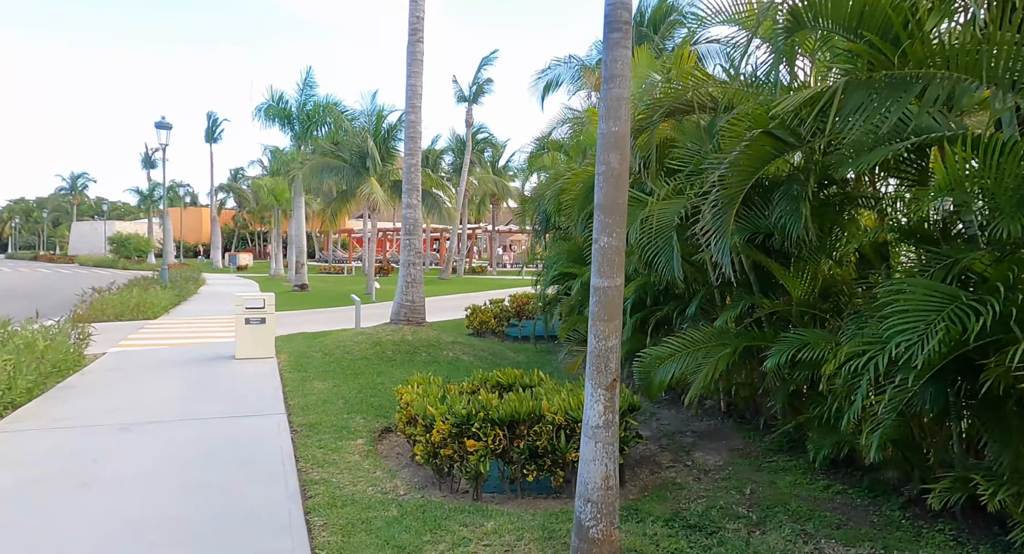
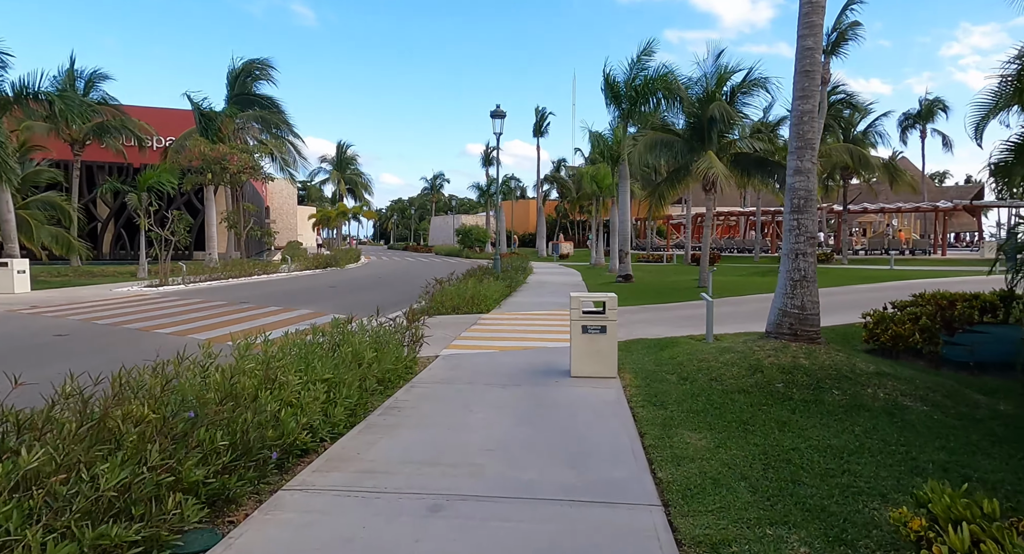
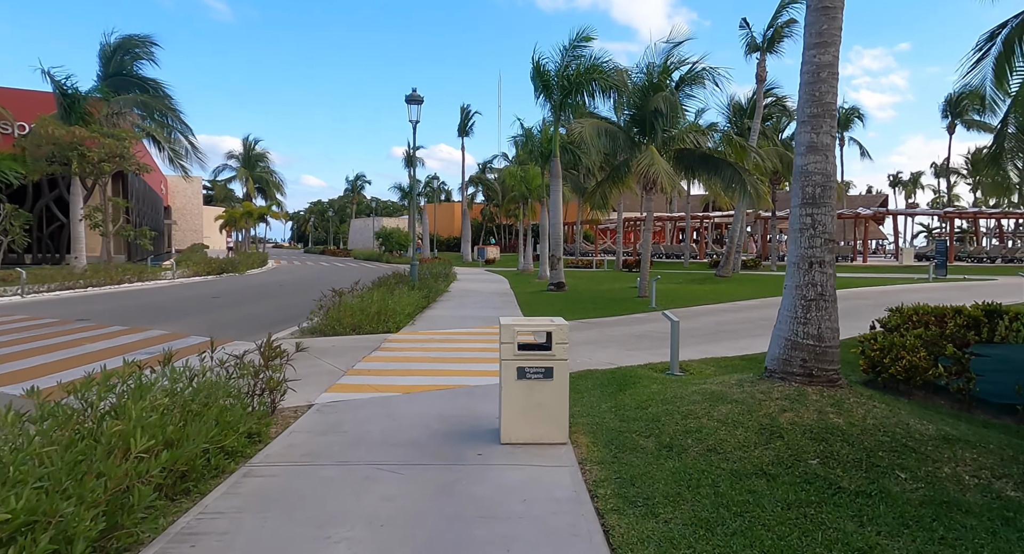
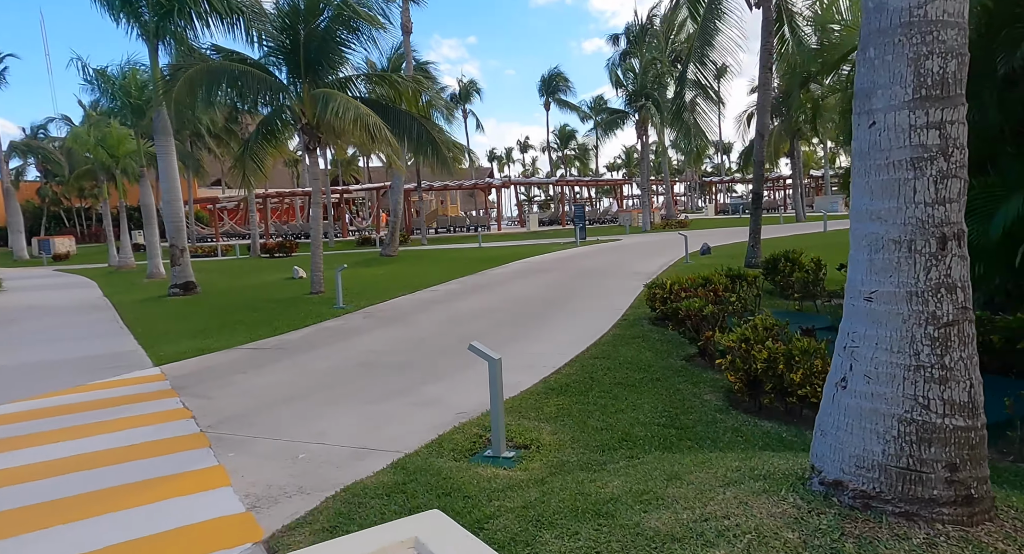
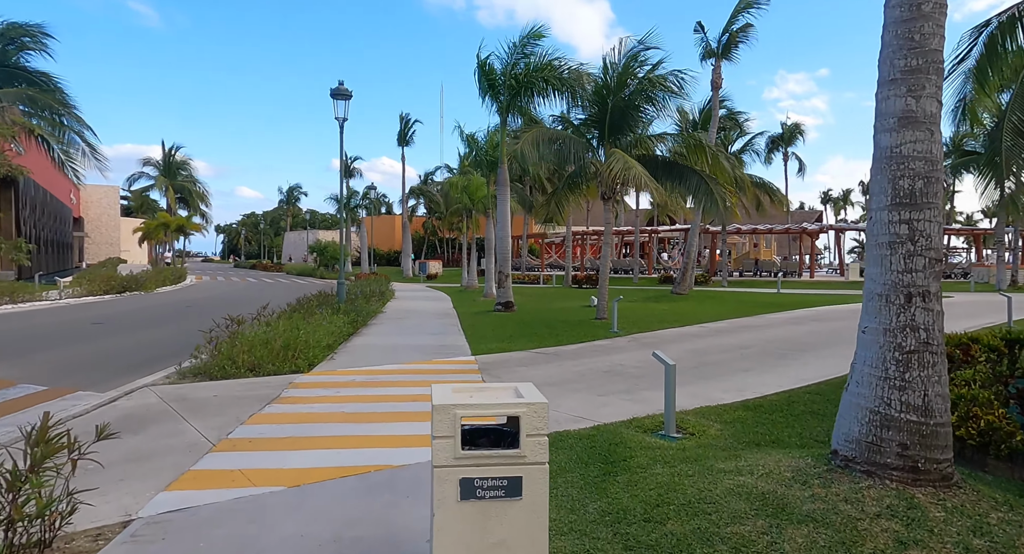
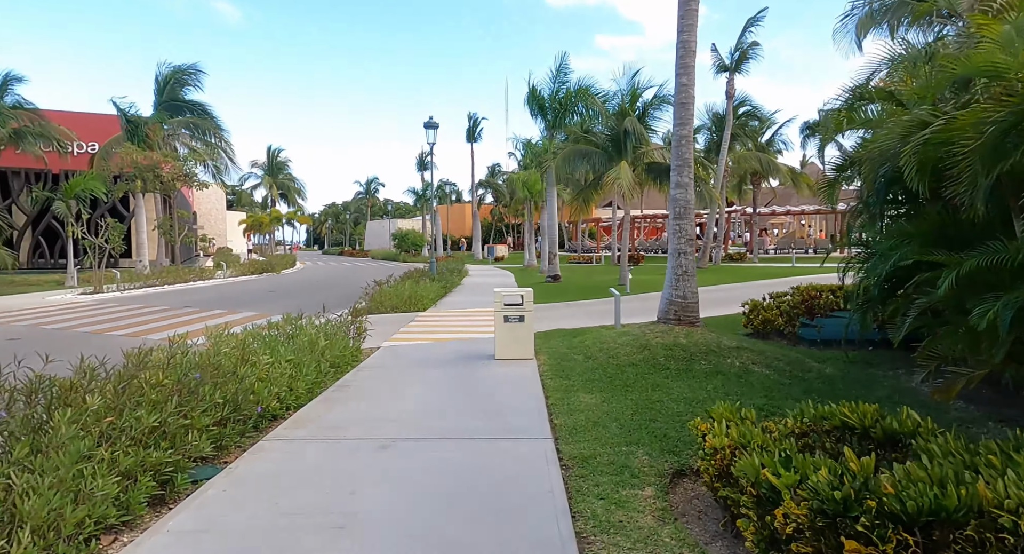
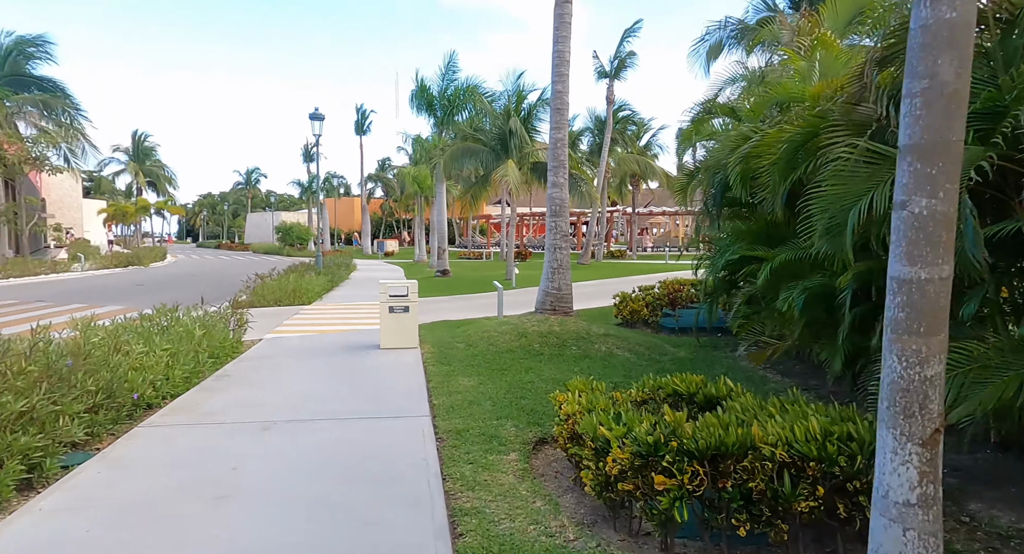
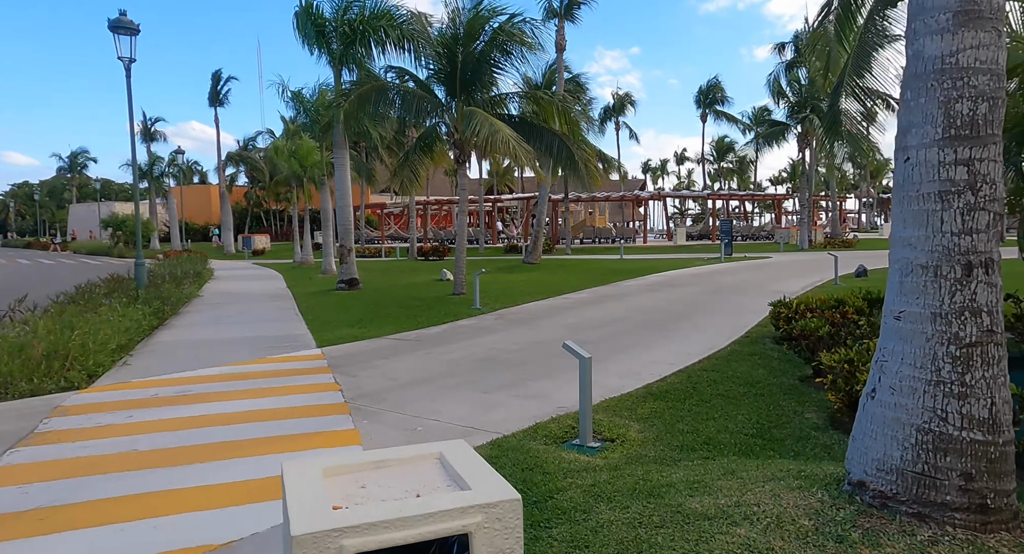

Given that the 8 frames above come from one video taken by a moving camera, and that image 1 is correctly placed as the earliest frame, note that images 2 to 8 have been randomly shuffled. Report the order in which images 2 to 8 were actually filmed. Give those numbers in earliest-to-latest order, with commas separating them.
7, 6, 2, 3, 5, 8, 4
